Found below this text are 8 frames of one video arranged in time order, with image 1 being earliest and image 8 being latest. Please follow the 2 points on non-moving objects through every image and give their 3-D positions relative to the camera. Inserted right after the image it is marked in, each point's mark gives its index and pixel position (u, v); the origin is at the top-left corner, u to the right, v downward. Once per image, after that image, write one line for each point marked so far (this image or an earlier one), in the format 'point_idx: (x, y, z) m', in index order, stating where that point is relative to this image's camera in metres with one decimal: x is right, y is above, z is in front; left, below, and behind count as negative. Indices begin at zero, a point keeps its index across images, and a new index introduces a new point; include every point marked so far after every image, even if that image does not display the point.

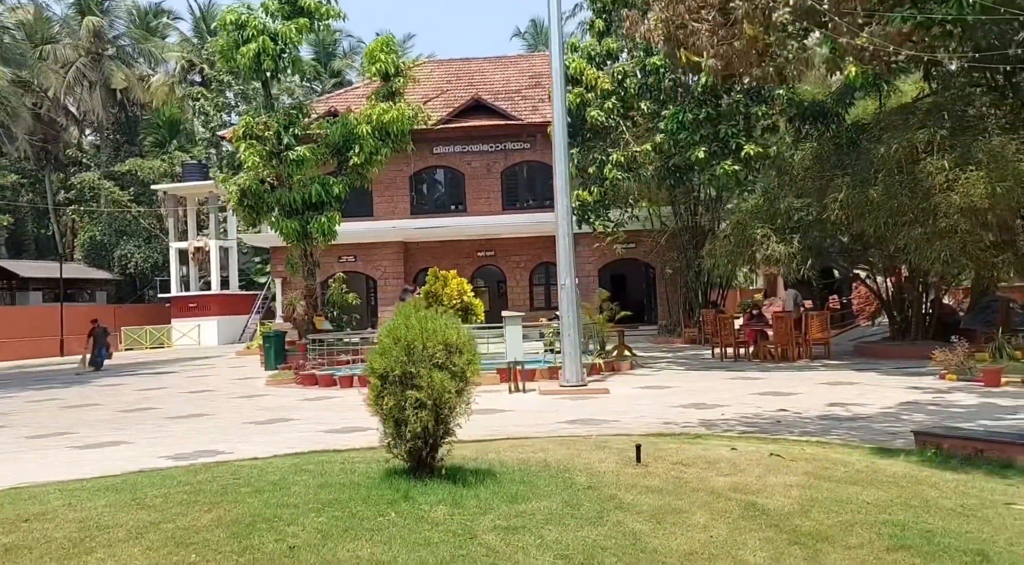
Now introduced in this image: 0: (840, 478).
0: (+2.0, -1.2, +6.1) m
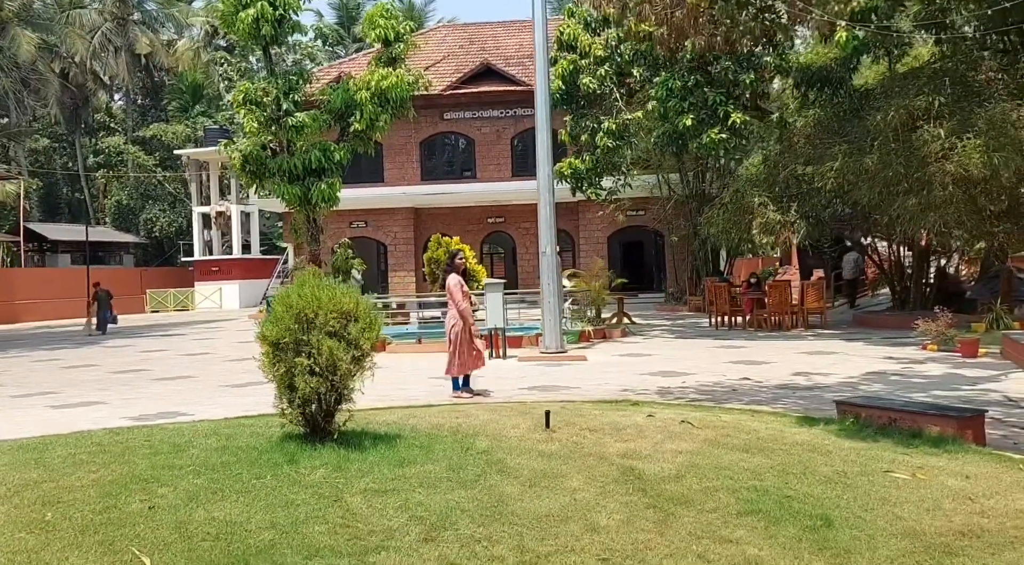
0: (+1.4, -1.0, +6.2) m
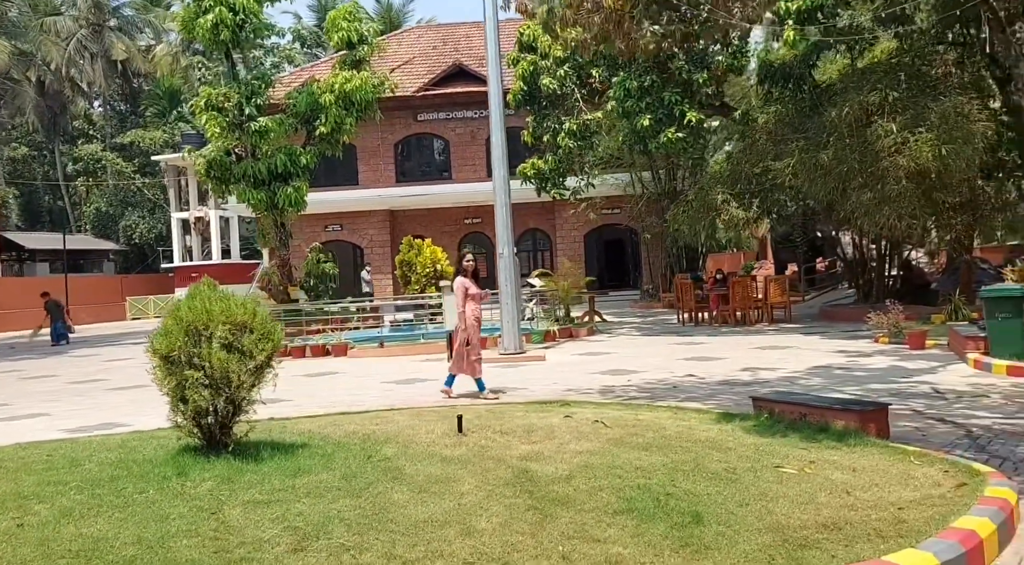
0: (+0.8, -1.0, +6.3) m
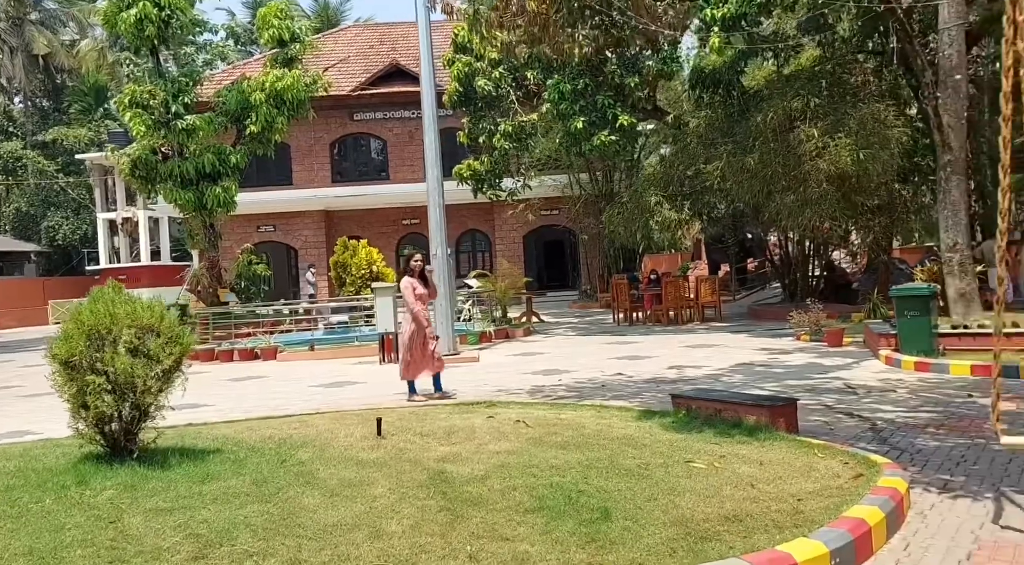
0: (+0.3, -1.0, +6.3) m
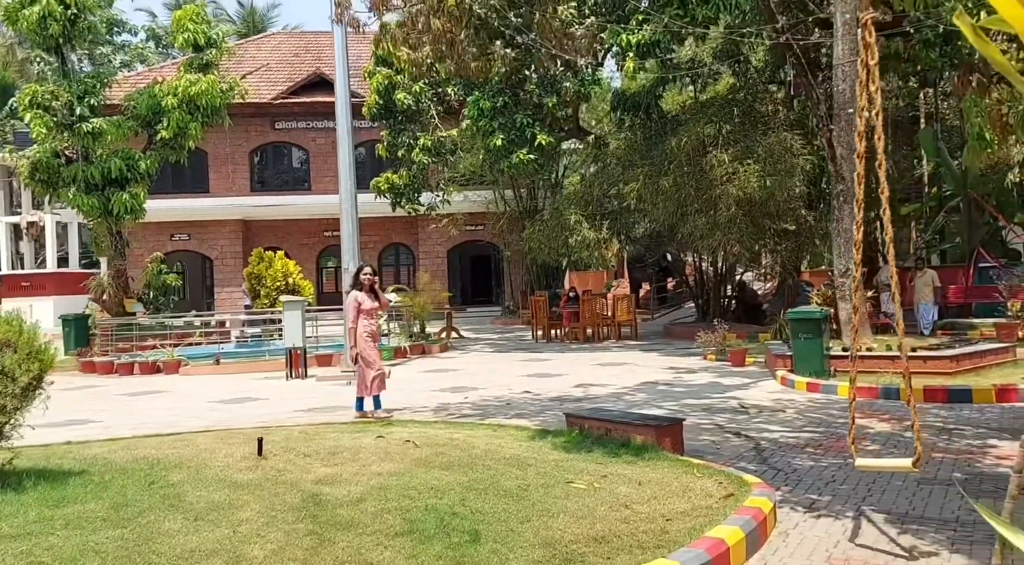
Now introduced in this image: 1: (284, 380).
0: (-0.4, -1.2, +6.2) m
1: (-3.4, -1.5, +15.3) m
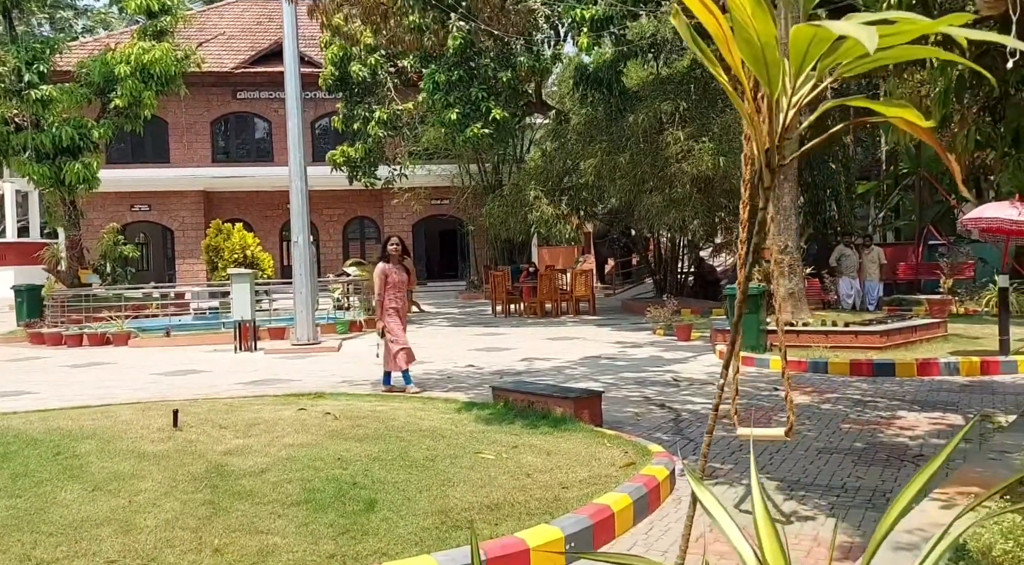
0: (-1.0, -1.0, +6.3) m
1: (-4.3, -1.1, +15.3) m
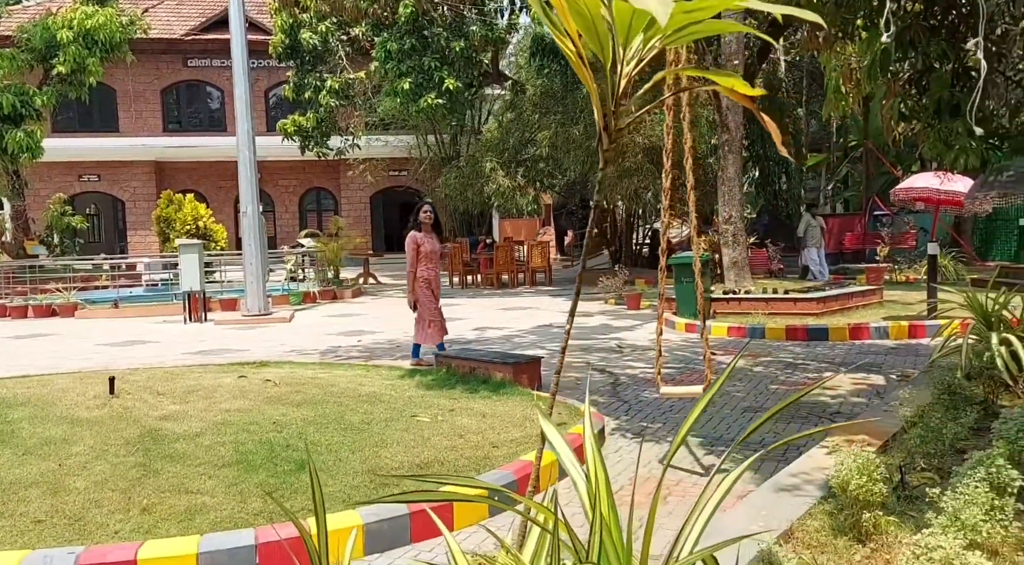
0: (-1.4, -0.8, +6.3) m
1: (-5.1, -0.6, +15.2) m
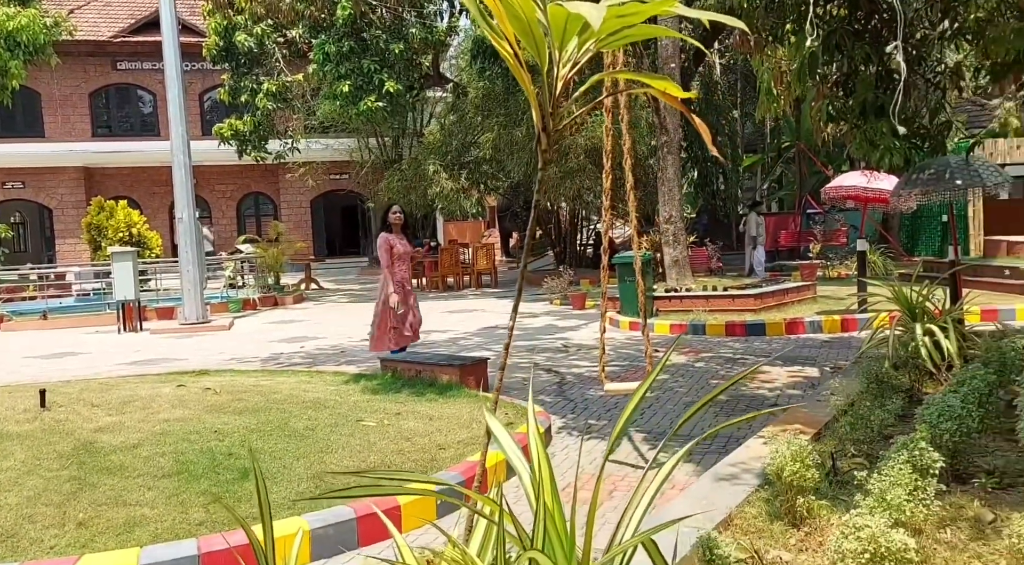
0: (-1.7, -0.8, +6.3) m
1: (-5.9, -0.8, +14.9) m
